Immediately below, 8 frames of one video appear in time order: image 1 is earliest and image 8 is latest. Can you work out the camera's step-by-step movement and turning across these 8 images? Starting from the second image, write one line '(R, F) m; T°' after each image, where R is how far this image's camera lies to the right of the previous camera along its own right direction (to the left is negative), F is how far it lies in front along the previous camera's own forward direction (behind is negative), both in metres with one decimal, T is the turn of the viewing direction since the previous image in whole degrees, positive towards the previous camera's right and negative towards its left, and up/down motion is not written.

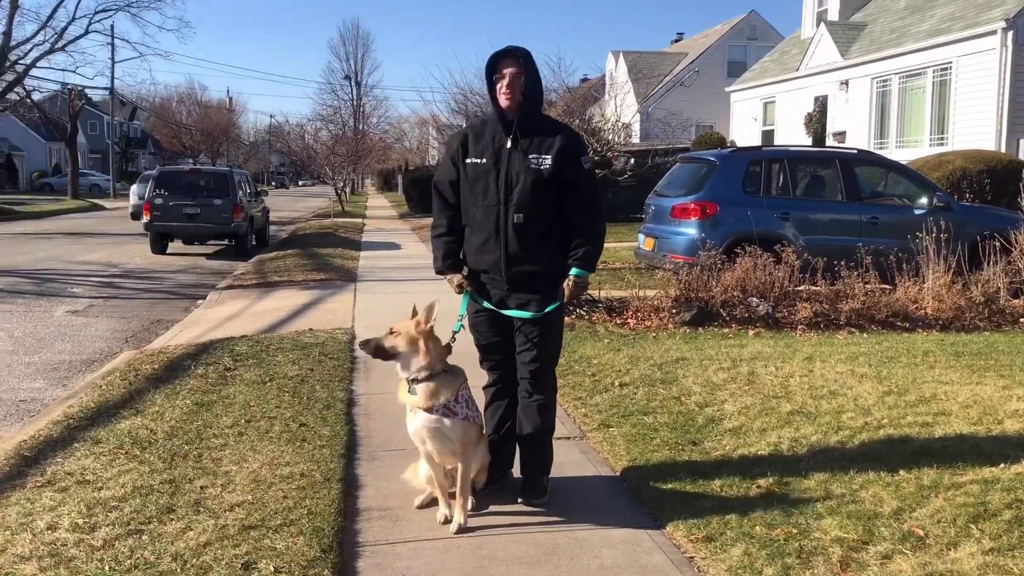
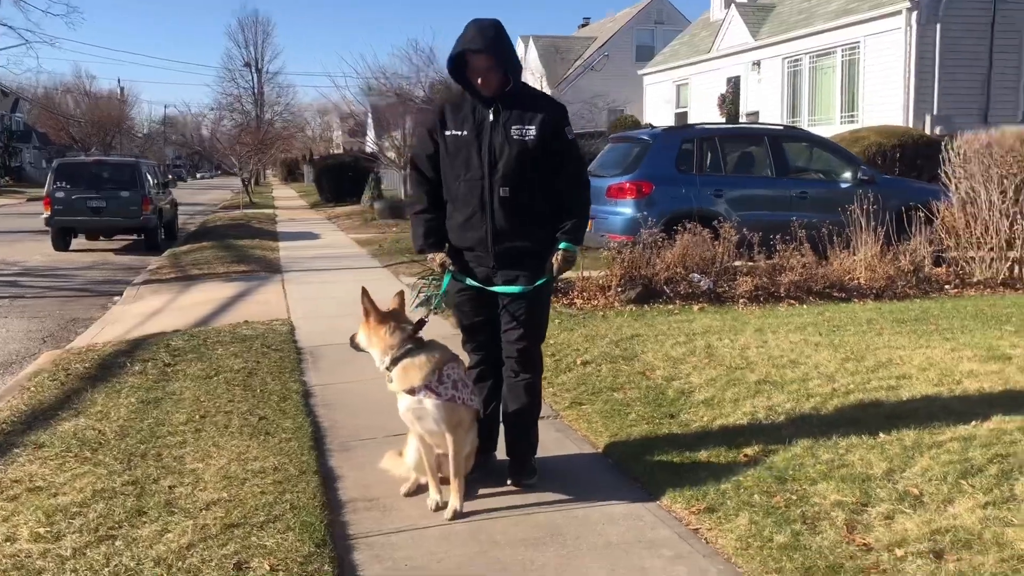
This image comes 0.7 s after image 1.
(-0.3, +0.1) m; +6°
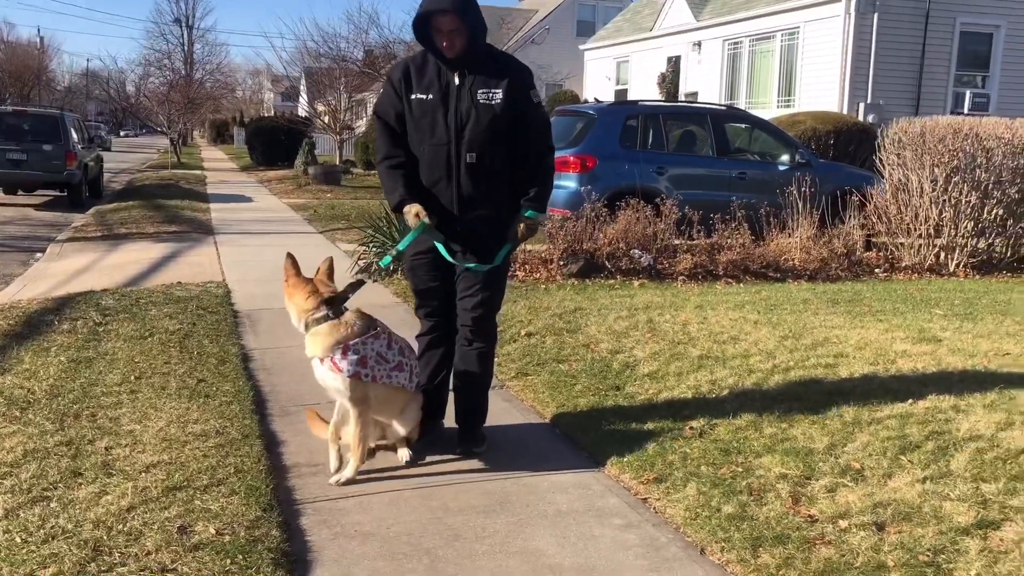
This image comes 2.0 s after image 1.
(-0.1, 0.0) m; +4°
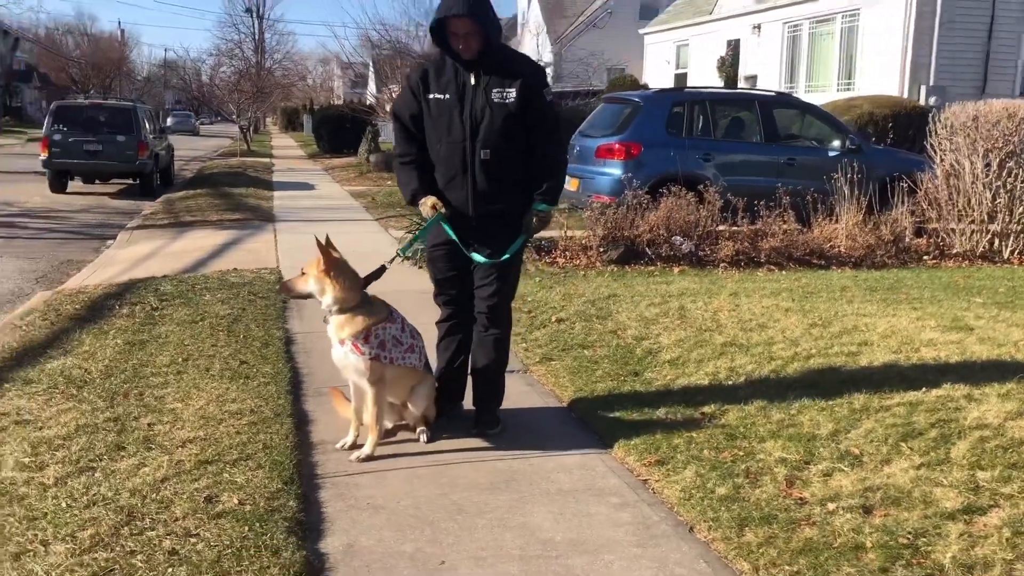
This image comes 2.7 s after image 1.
(+0.2, -0.2) m; -4°
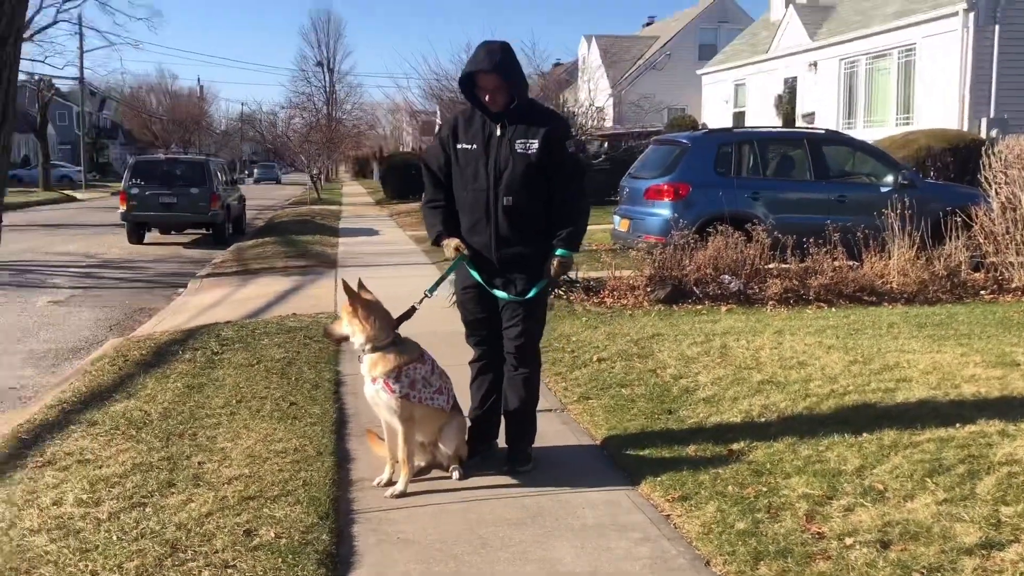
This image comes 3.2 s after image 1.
(+0.2, -0.1) m; -4°
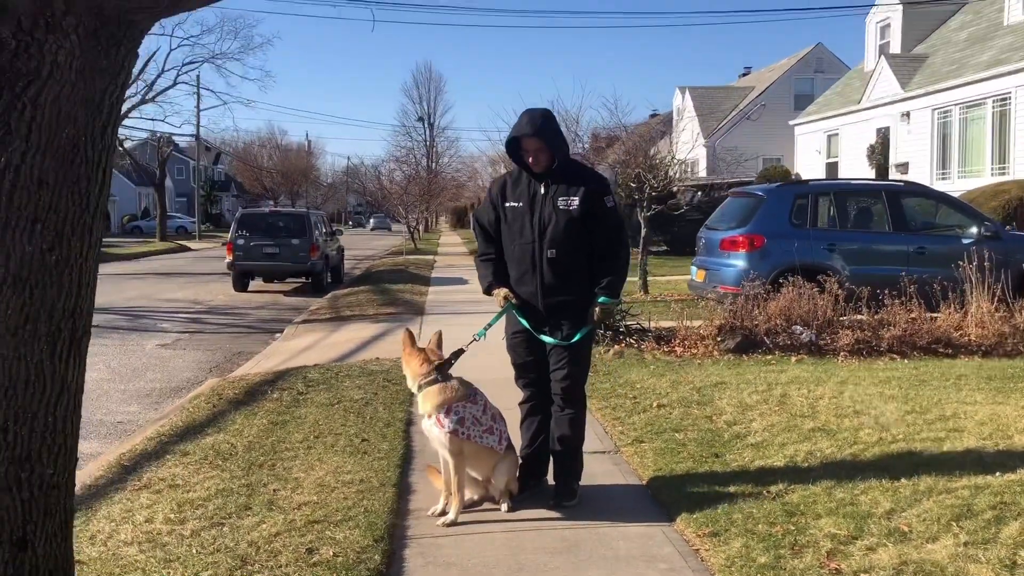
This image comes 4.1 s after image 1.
(+0.2, -0.3) m; -6°
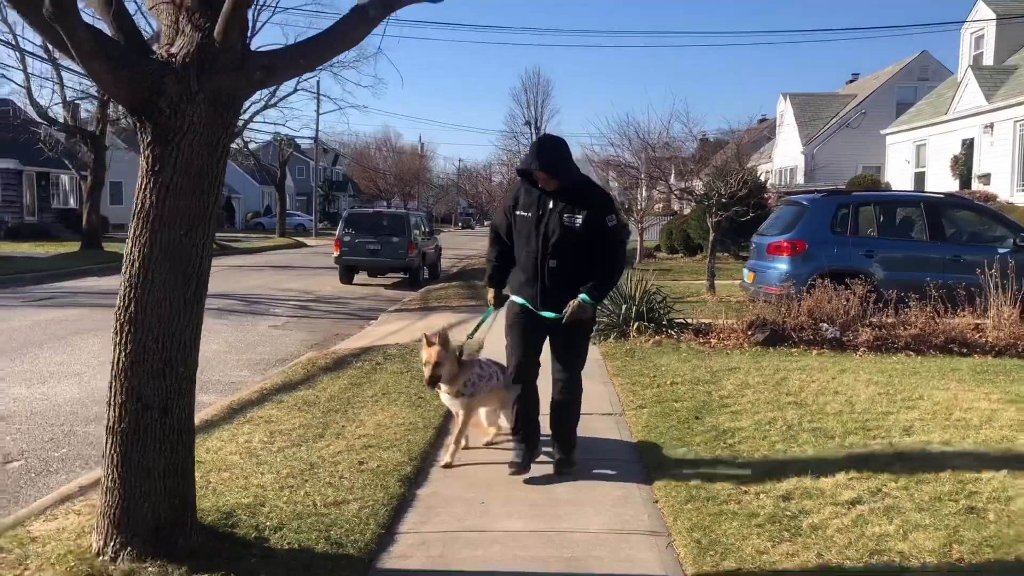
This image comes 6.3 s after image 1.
(+0.6, -1.2) m; -7°
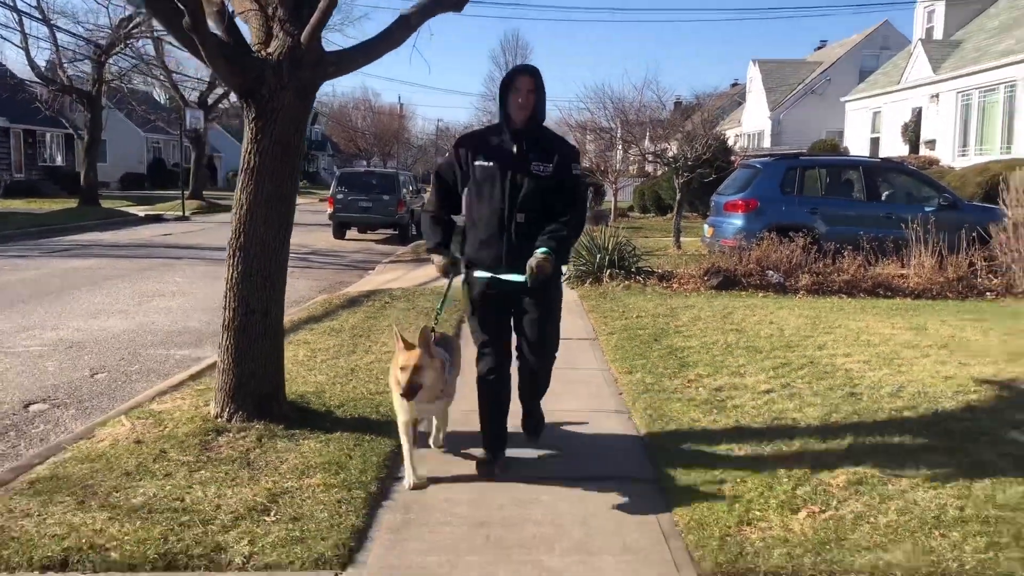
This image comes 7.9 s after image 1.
(-0.2, -1.3) m; +2°
